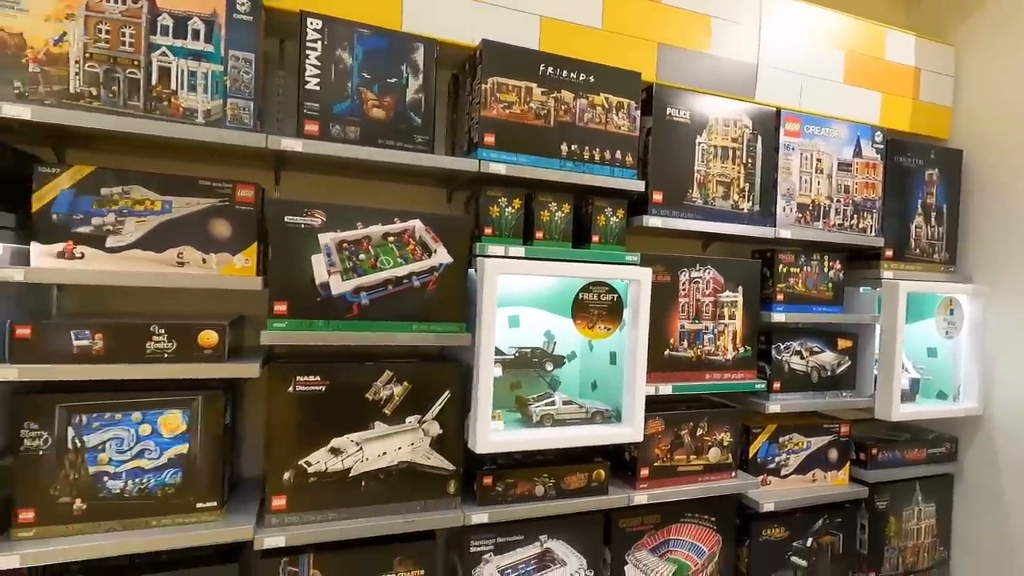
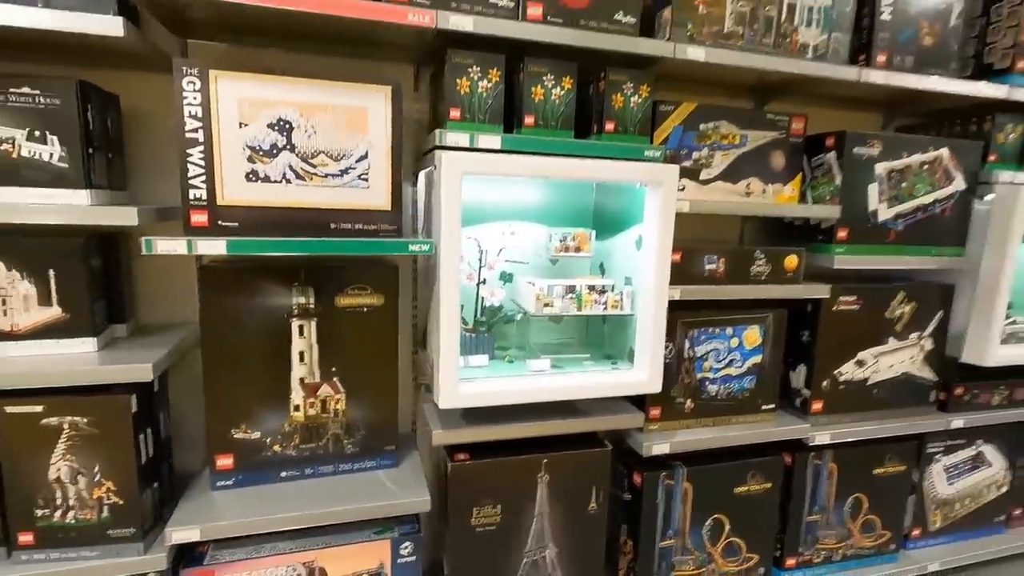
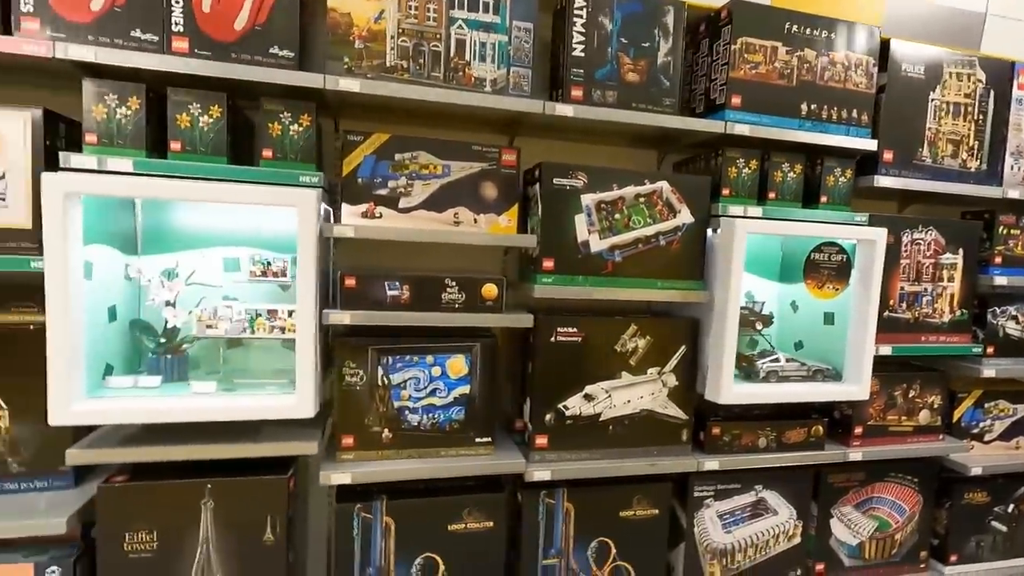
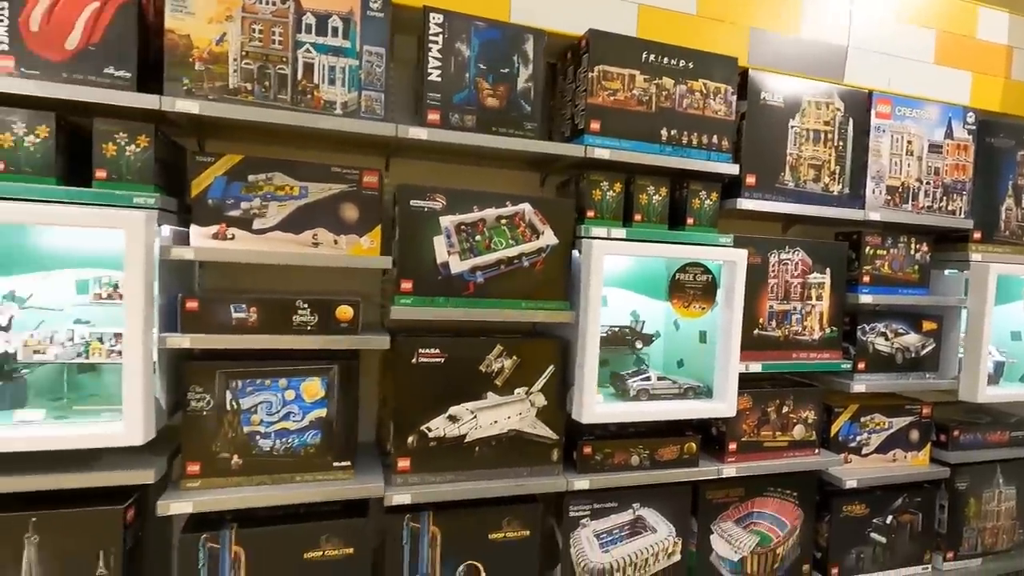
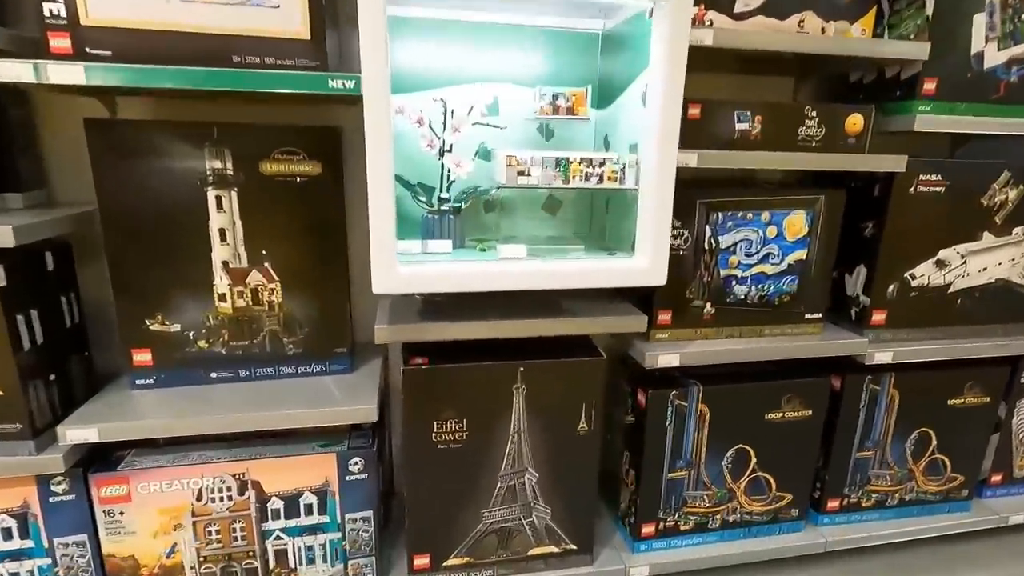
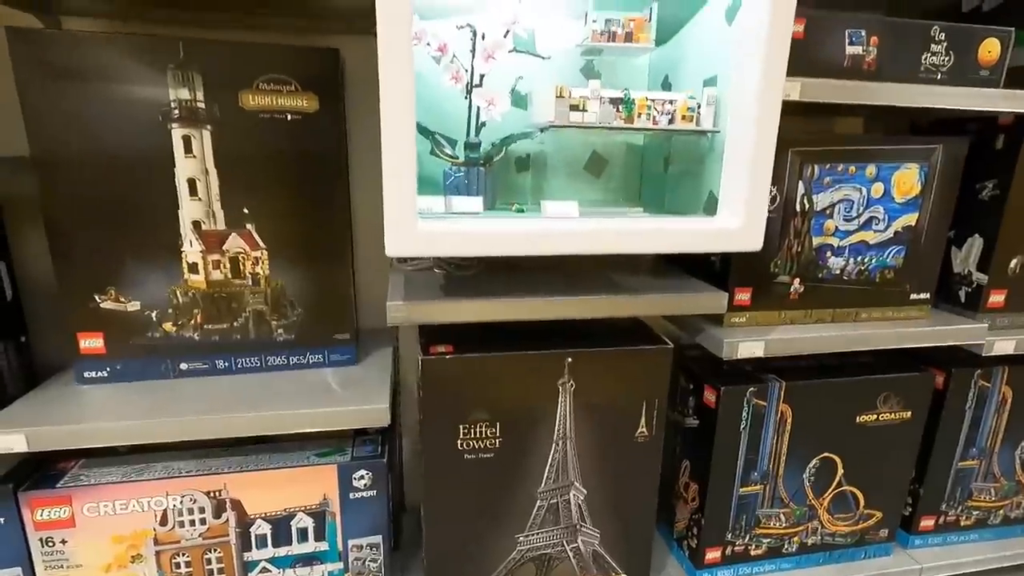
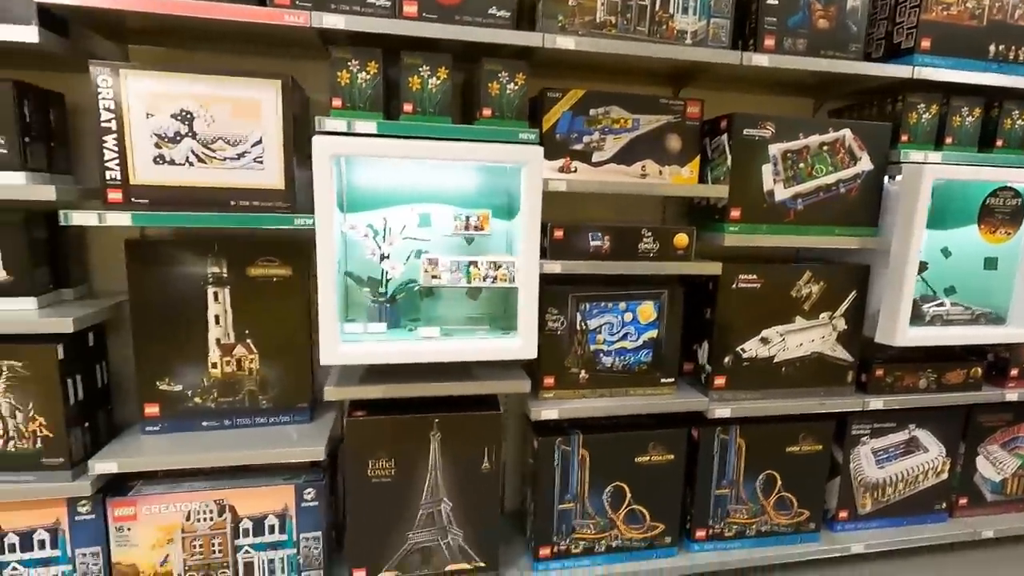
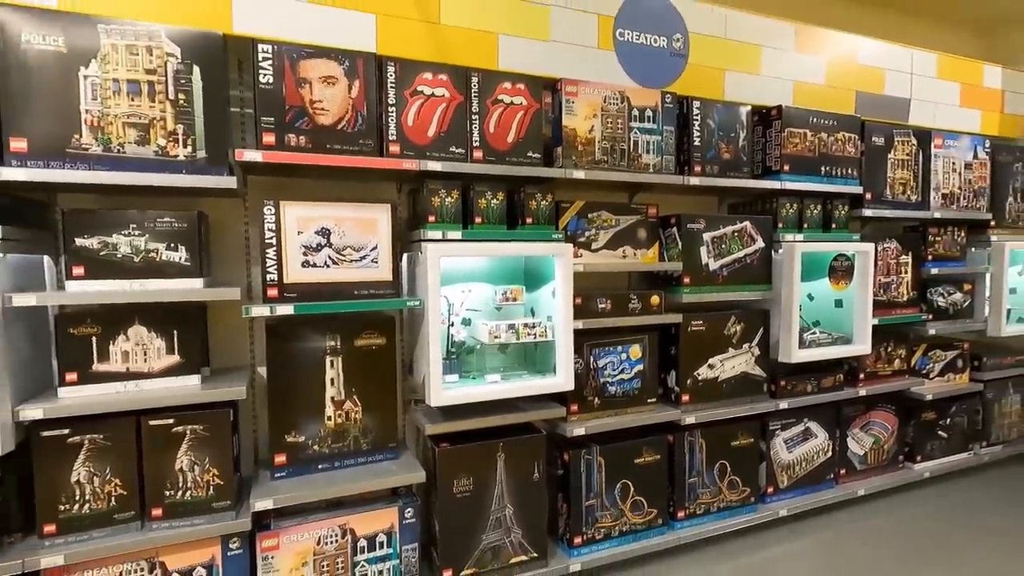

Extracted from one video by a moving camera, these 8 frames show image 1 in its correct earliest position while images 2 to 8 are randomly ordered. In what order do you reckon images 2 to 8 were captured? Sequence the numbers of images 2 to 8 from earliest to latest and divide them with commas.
4, 3, 7, 5, 6, 2, 8
